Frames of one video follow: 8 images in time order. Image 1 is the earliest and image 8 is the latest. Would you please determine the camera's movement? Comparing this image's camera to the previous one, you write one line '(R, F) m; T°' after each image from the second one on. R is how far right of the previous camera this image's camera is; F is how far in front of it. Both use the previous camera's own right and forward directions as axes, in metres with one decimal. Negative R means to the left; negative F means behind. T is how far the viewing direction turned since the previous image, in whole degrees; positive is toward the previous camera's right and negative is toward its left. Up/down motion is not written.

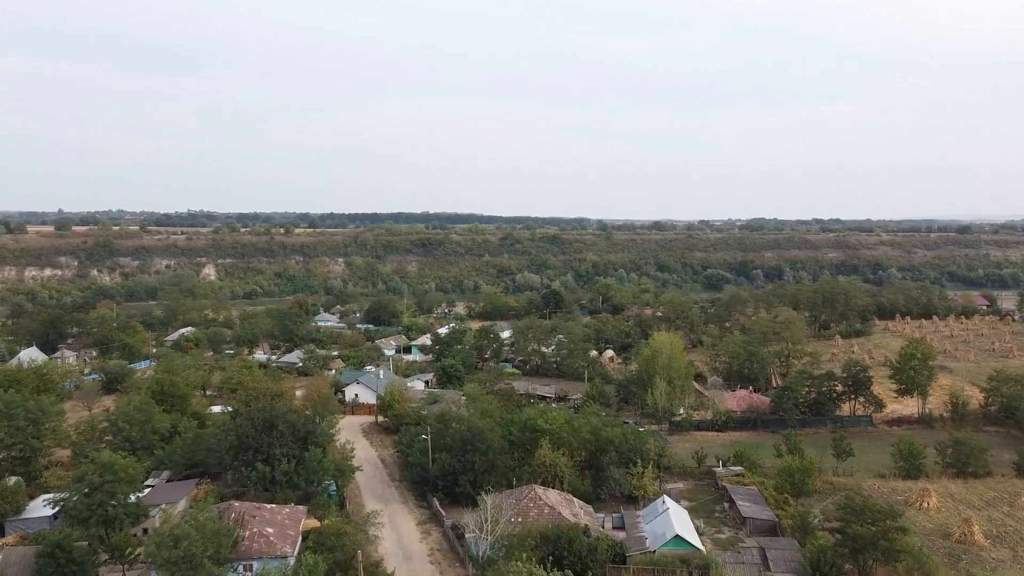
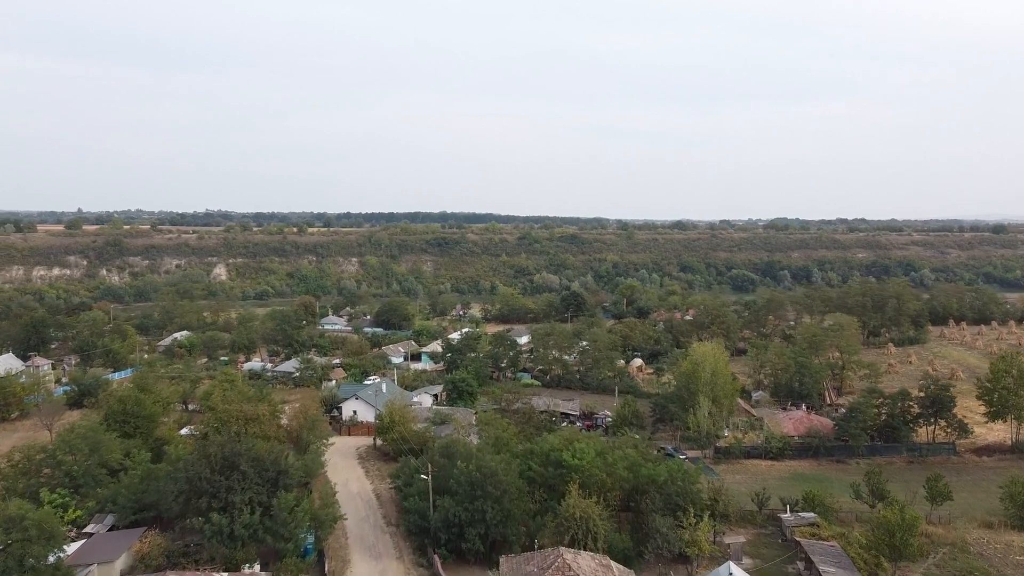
(0.0, +2.8) m; -1°
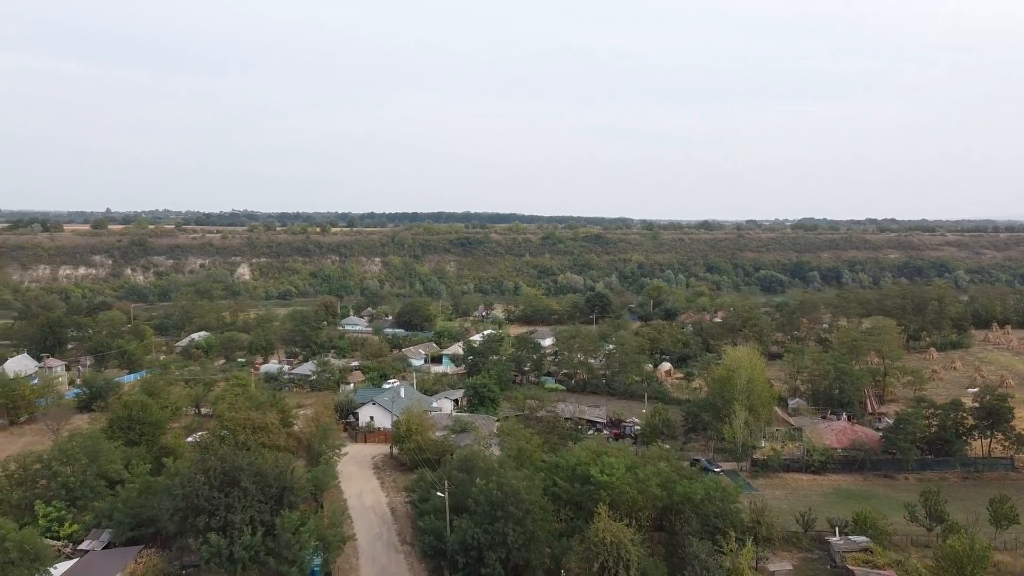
(0.0, +0.9) m; -2°
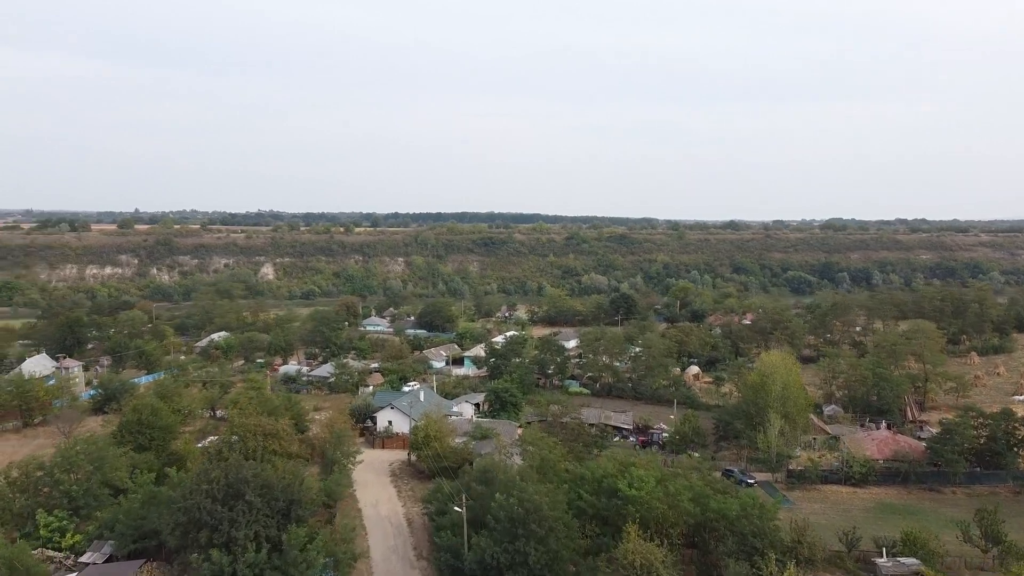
(0.0, +0.7) m; -2°
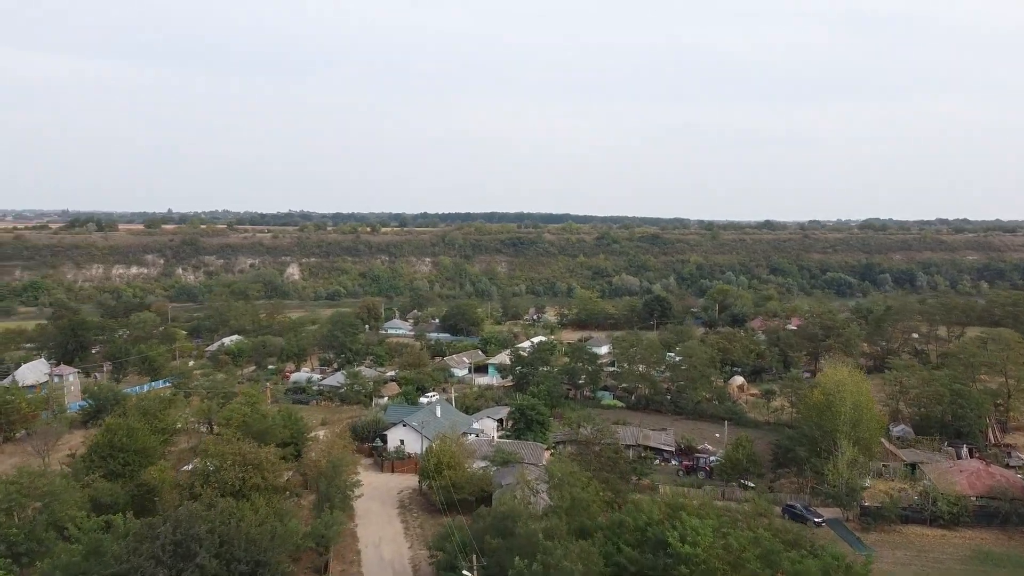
(+0.1, +2.1) m; -2°
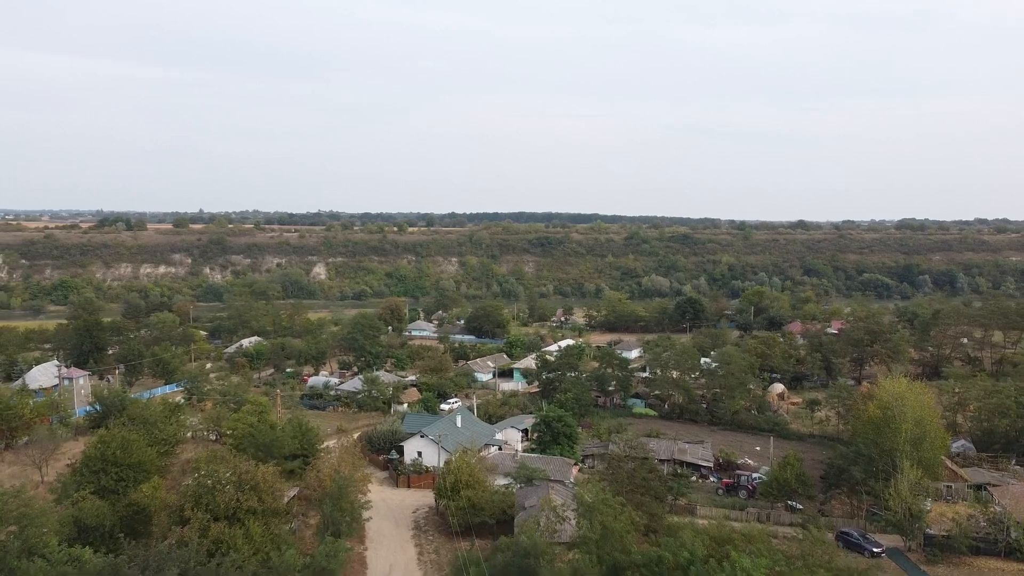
(0.0, +1.2) m; -2°
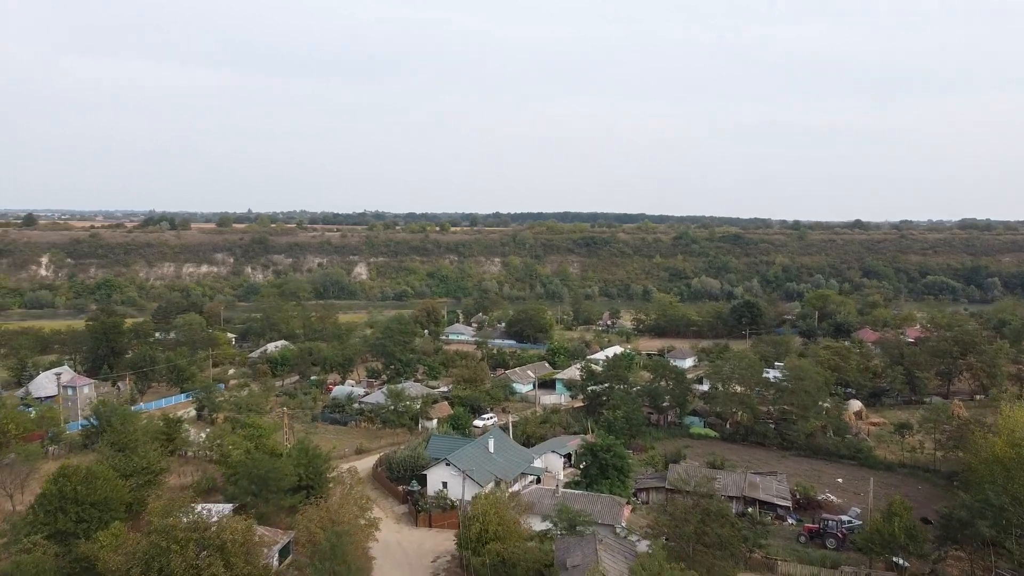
(+0.1, +2.3) m; -3°
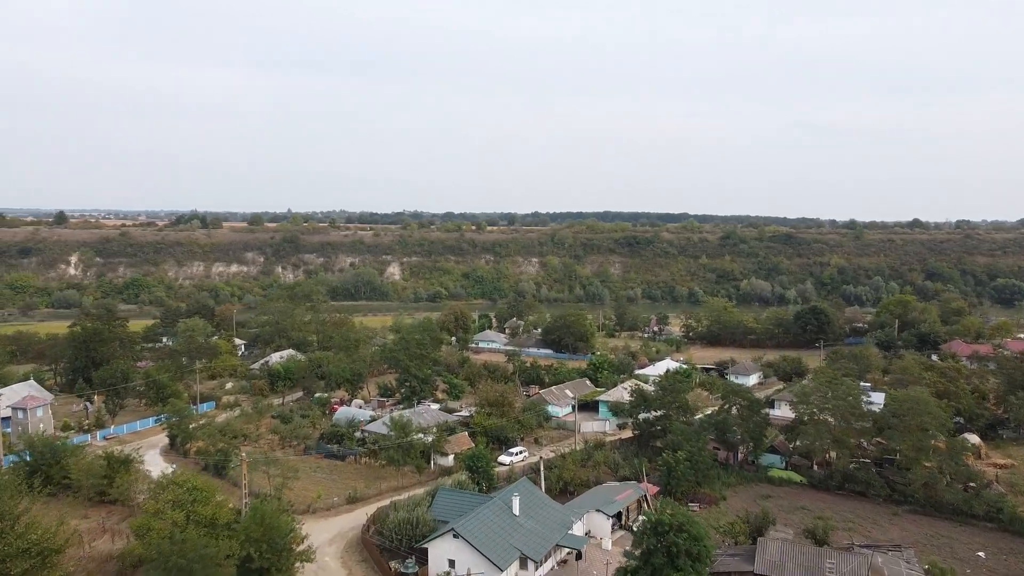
(+0.1, +3.6) m; -3°
